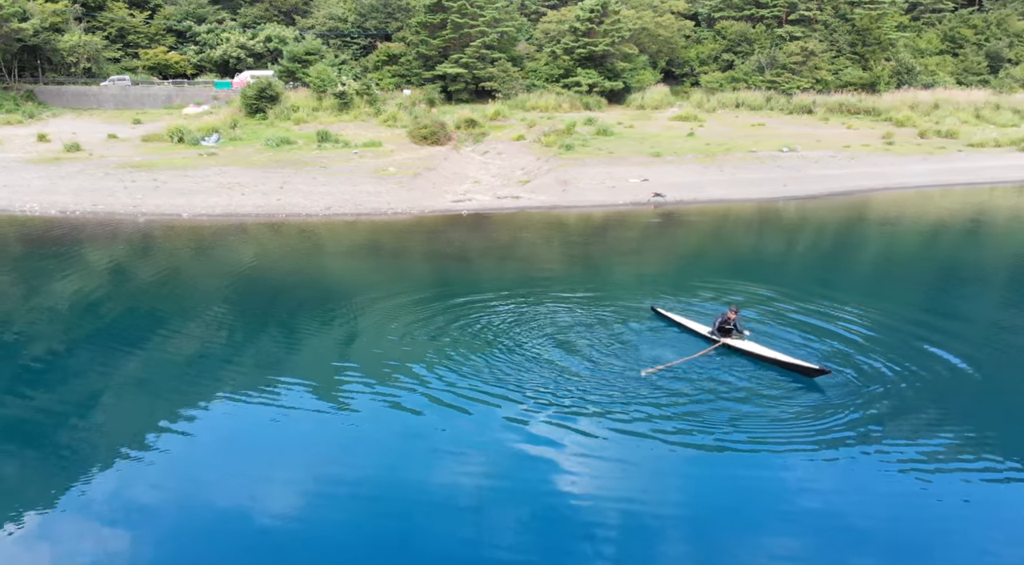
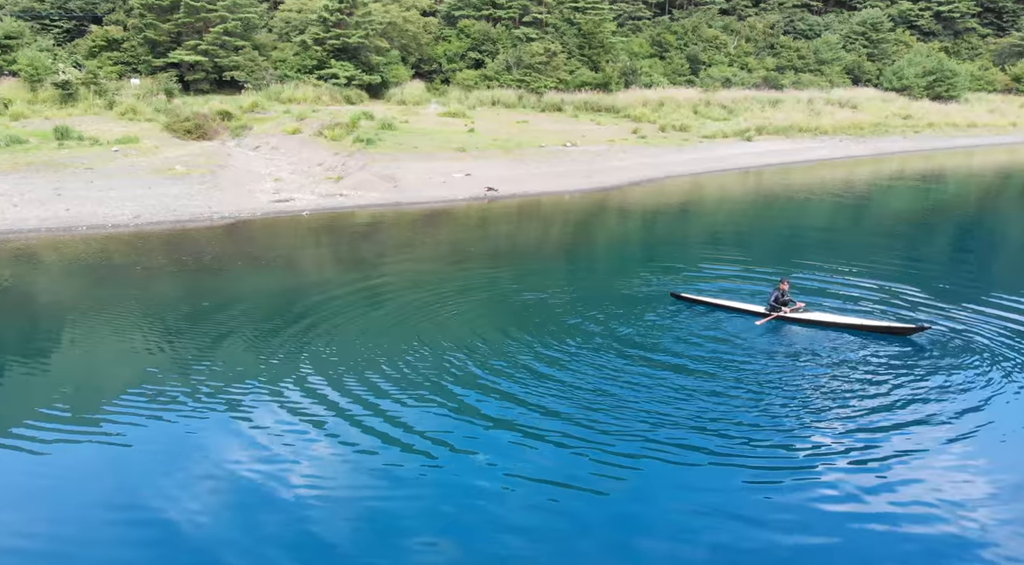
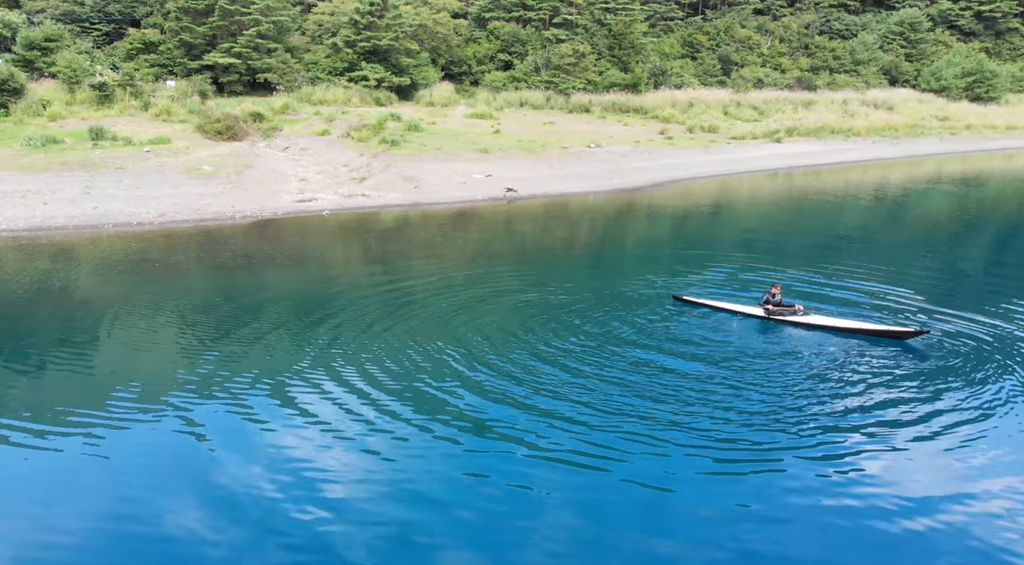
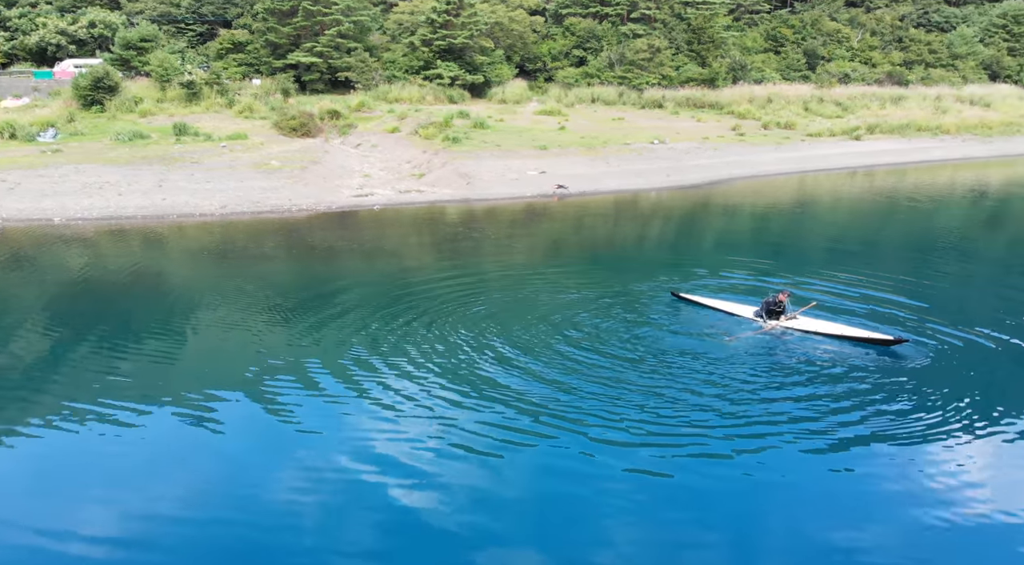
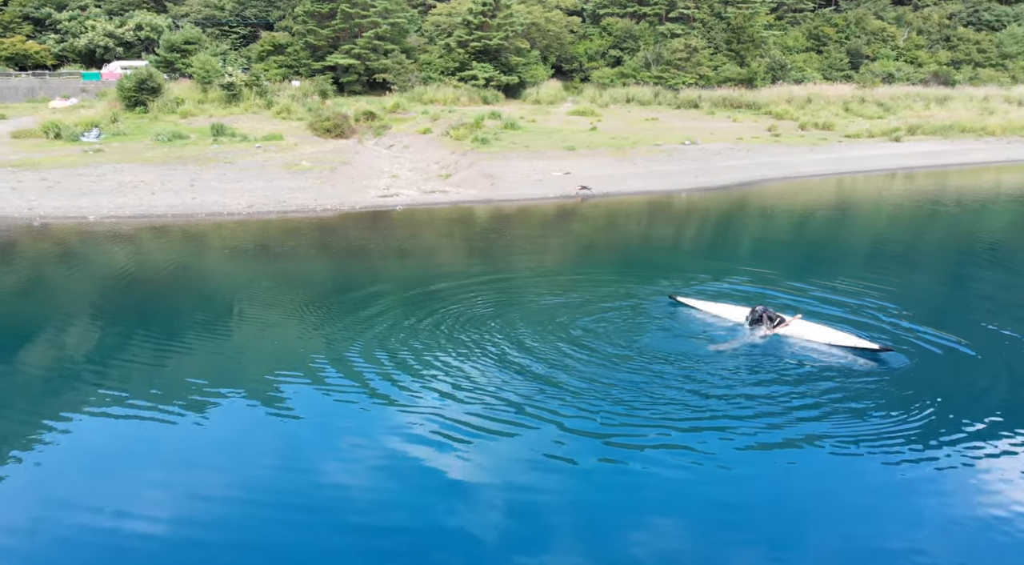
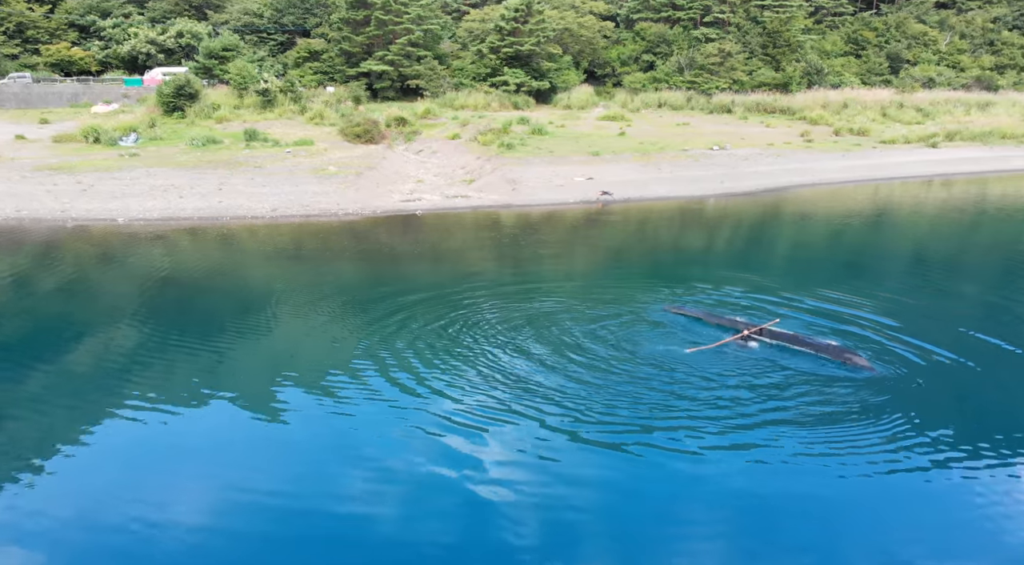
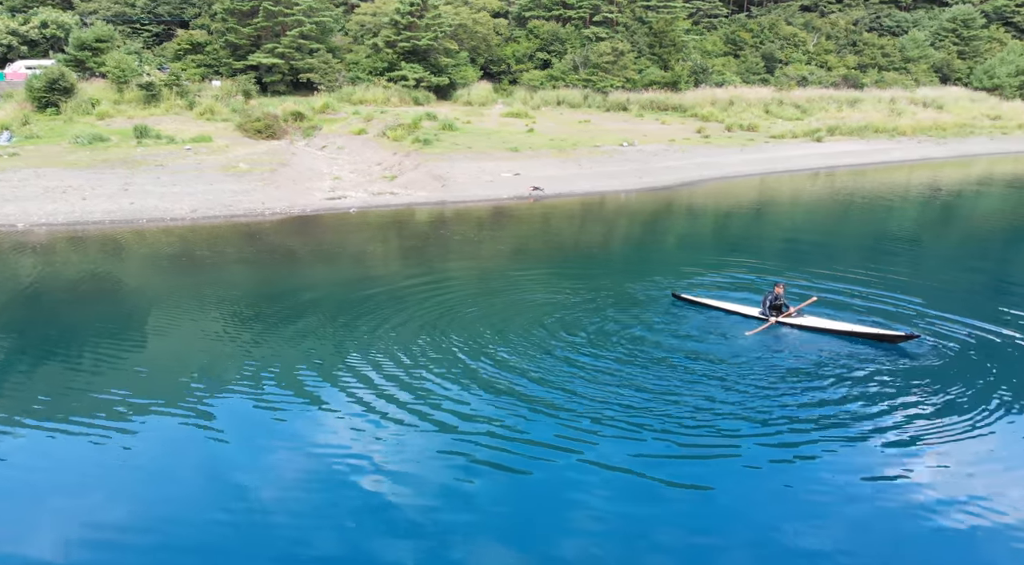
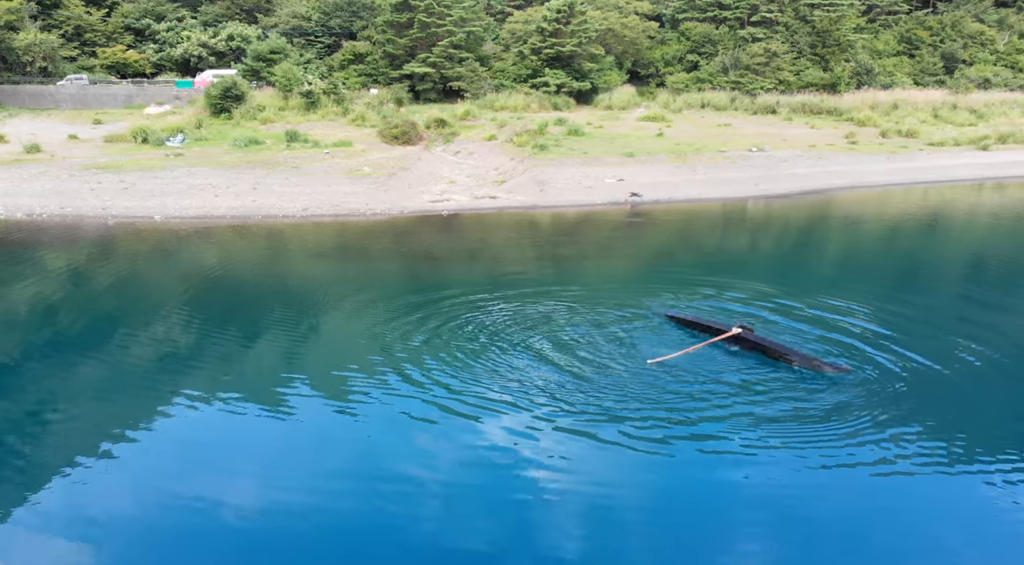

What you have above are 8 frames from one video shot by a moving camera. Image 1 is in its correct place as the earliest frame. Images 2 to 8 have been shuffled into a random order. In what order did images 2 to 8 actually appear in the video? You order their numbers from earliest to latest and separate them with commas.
8, 6, 5, 4, 7, 3, 2
